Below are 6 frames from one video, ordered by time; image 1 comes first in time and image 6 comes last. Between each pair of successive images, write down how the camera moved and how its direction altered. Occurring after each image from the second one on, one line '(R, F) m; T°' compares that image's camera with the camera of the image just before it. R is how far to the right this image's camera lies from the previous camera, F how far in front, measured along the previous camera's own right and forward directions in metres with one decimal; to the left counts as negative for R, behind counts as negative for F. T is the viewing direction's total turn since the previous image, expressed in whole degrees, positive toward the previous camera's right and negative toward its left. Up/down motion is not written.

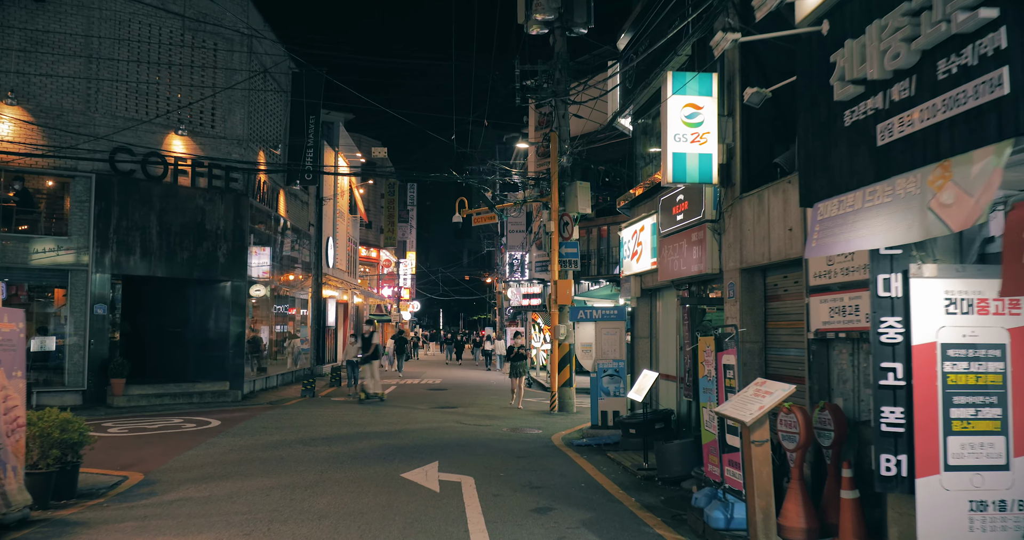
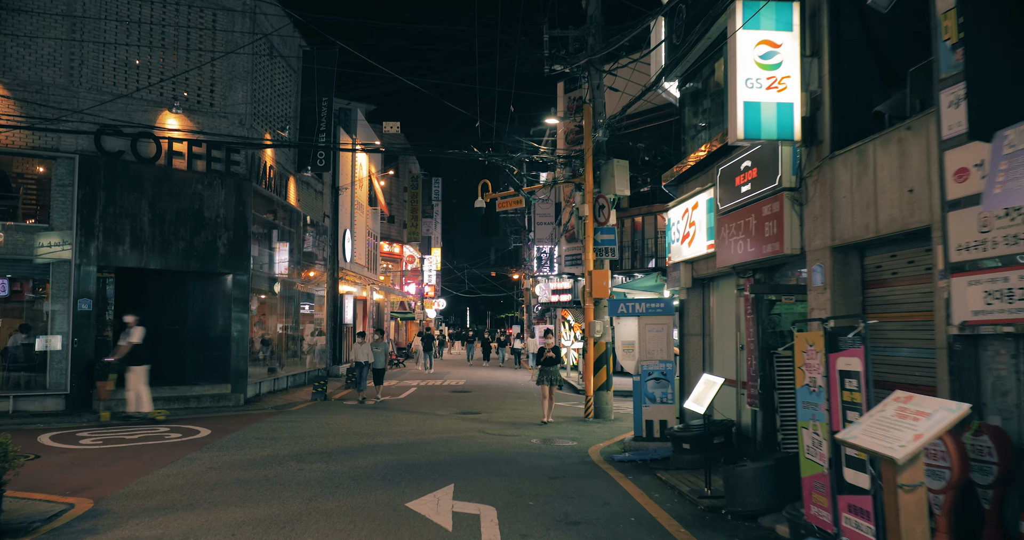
(0.0, +1.9) m; -2°
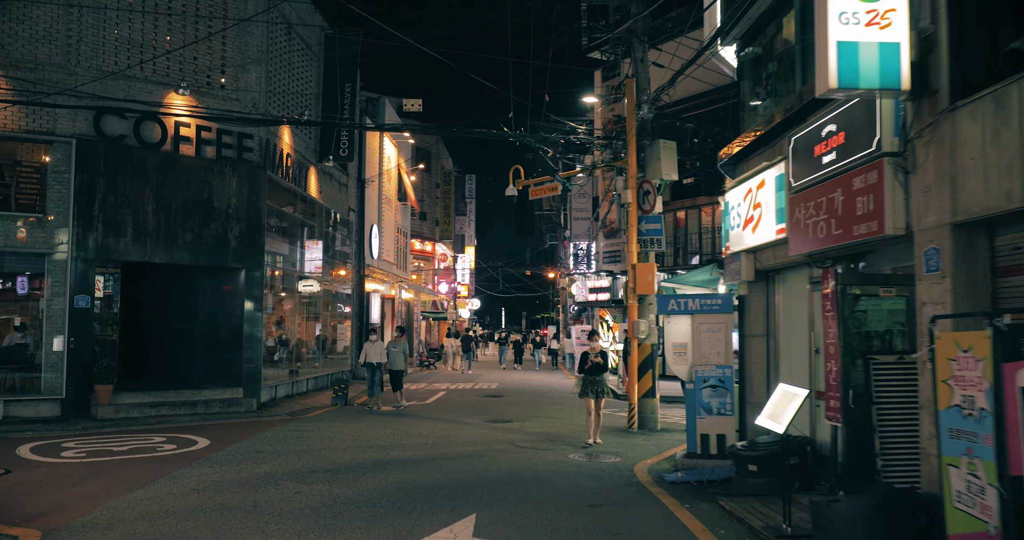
(0.0, +1.5) m; -2°
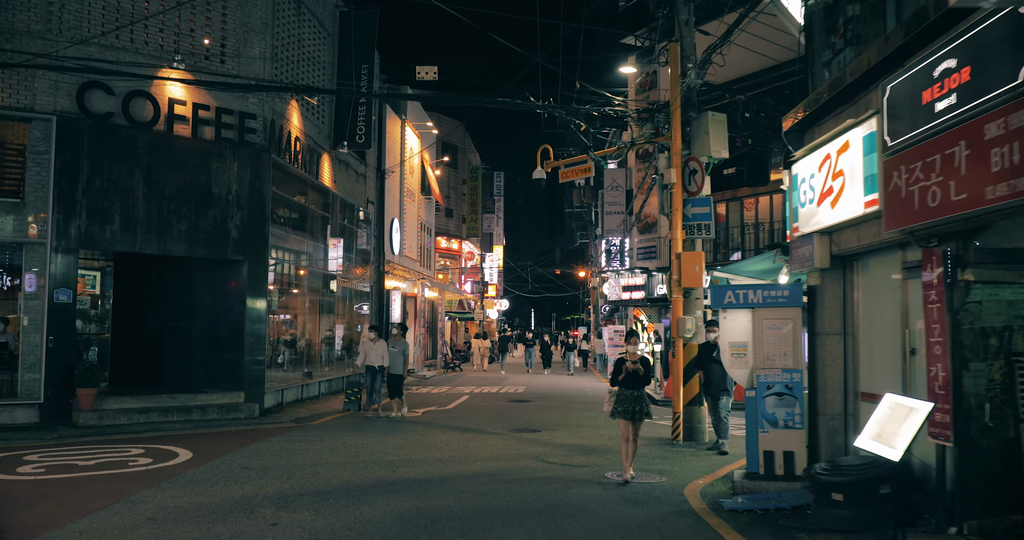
(0.0, +1.6) m; -2°
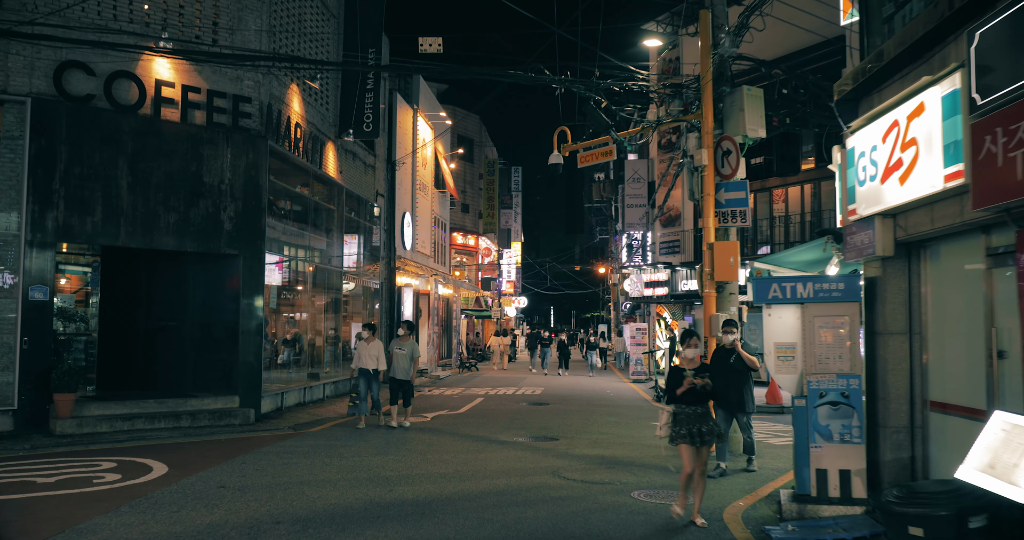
(+0.1, +1.2) m; -1°
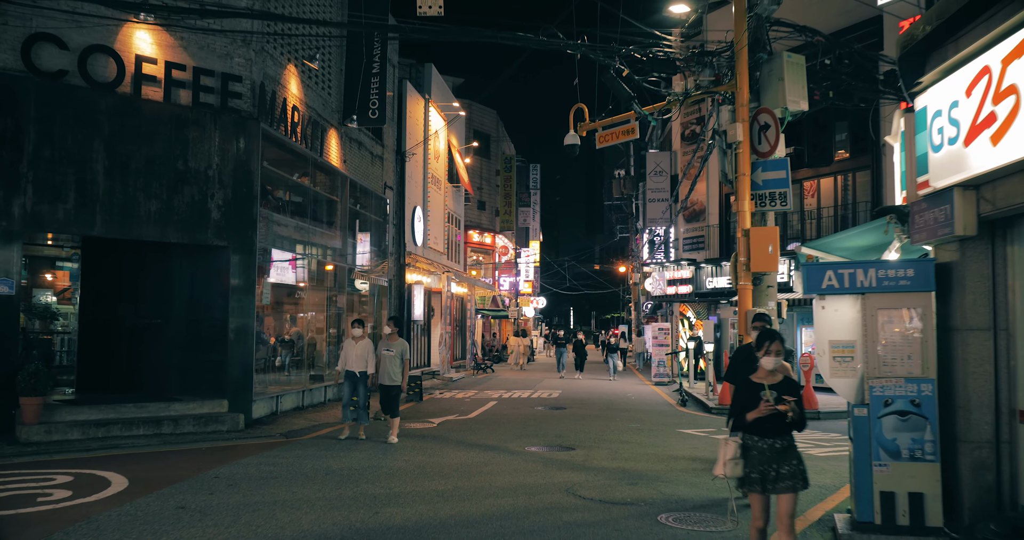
(+0.1, +1.2) m; -1°
